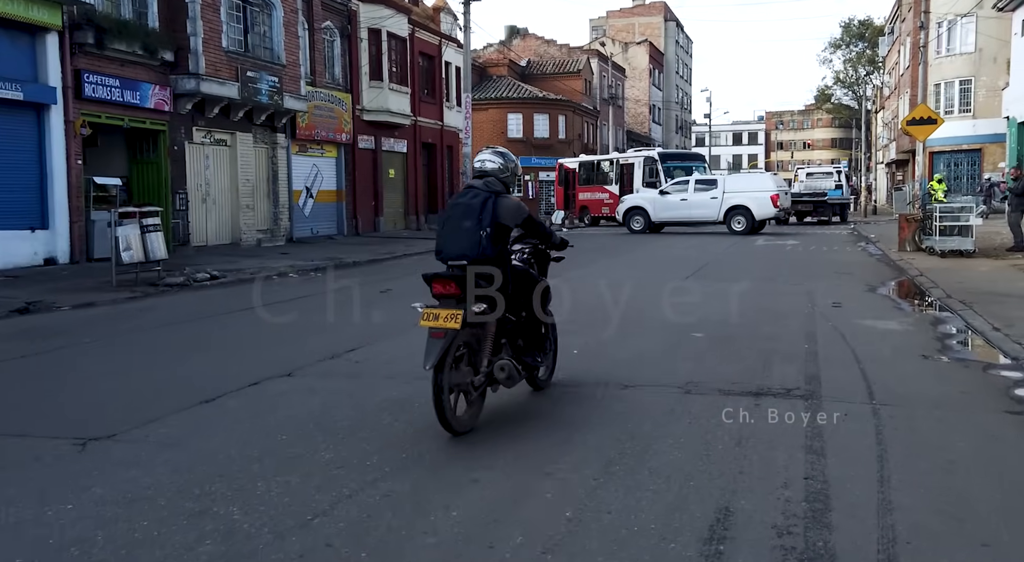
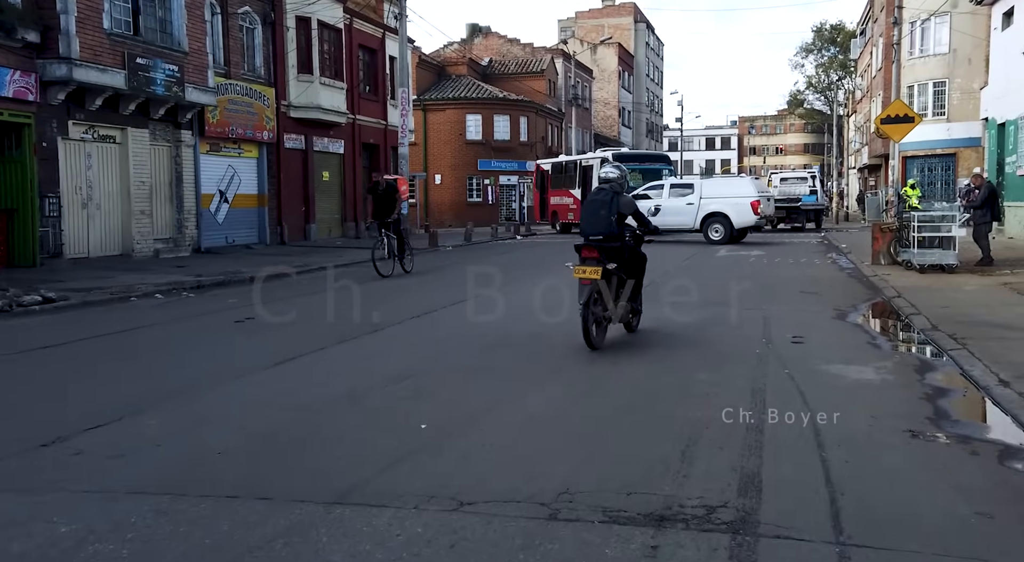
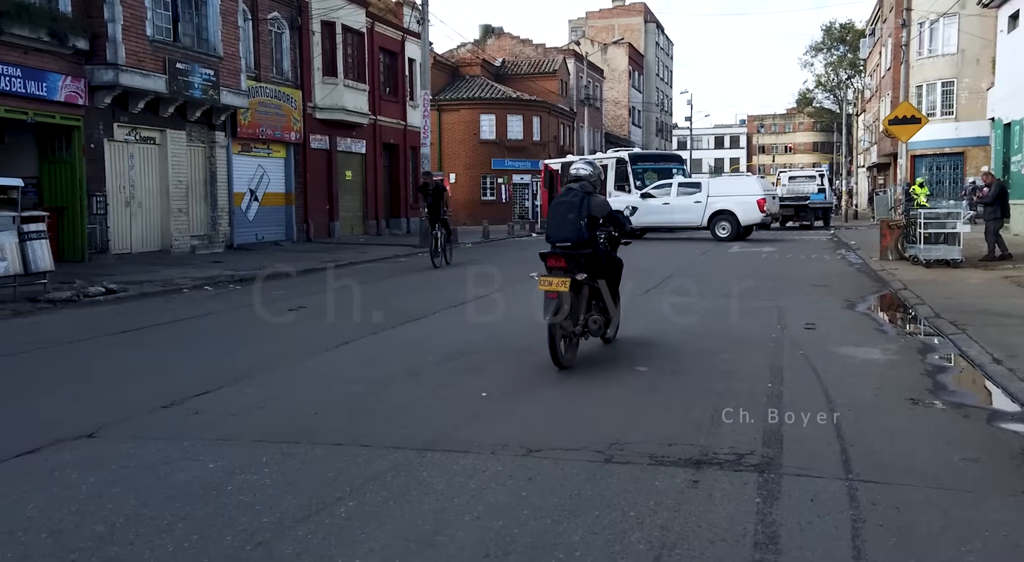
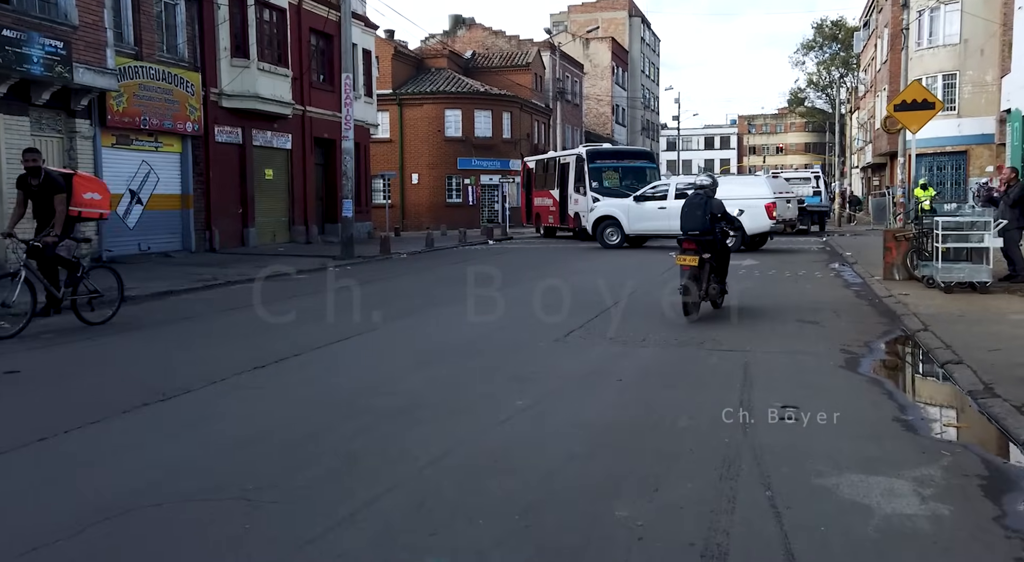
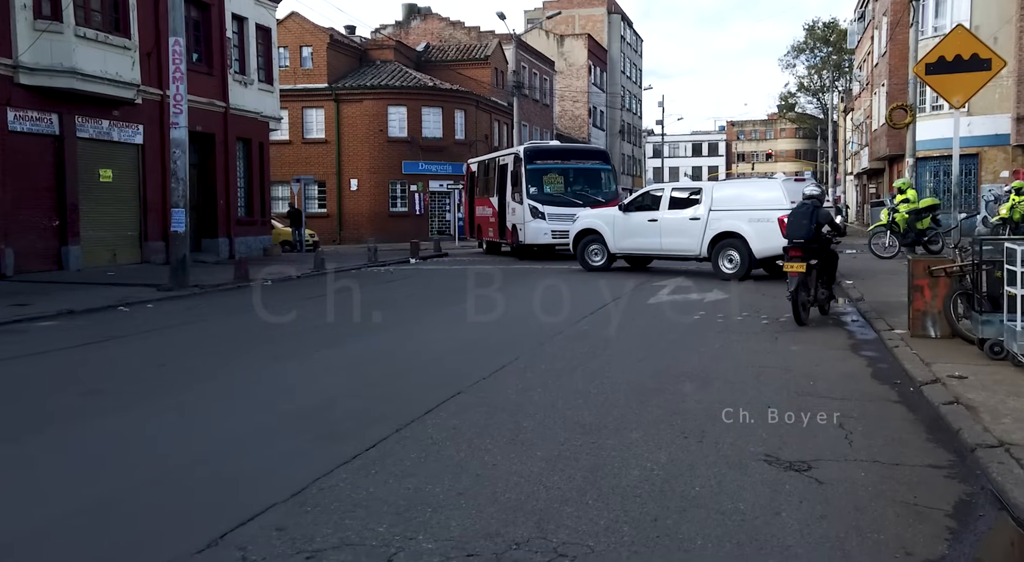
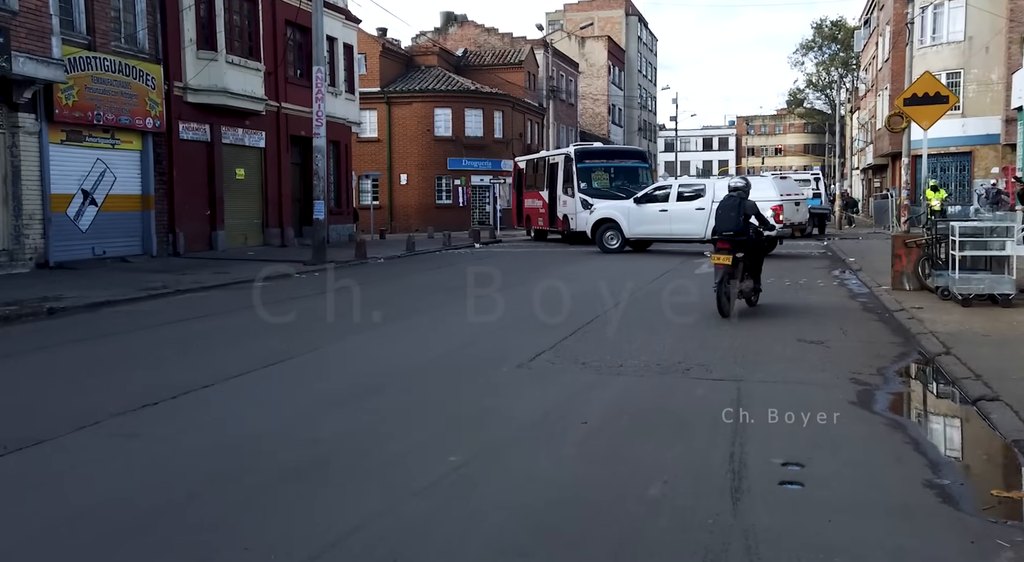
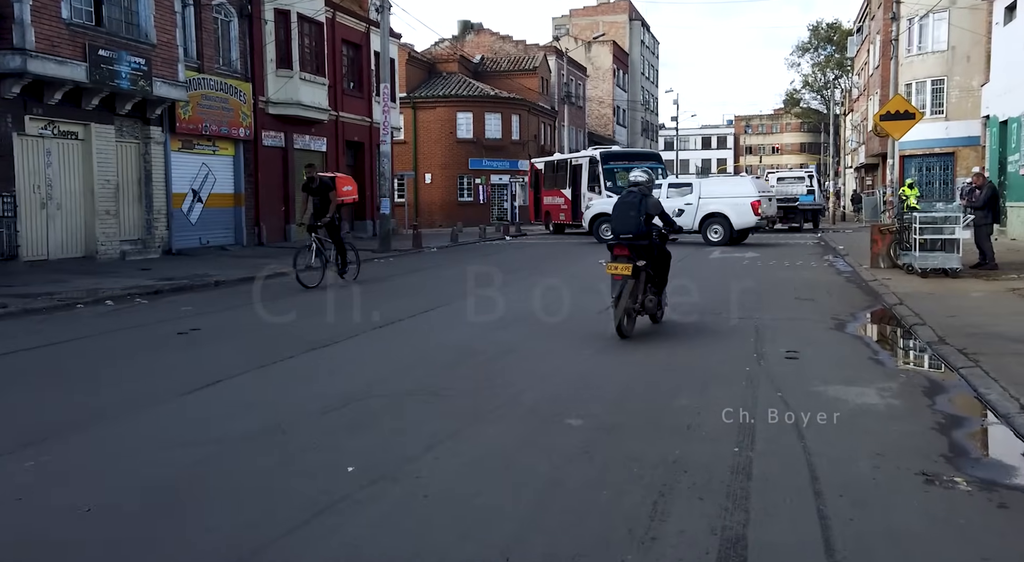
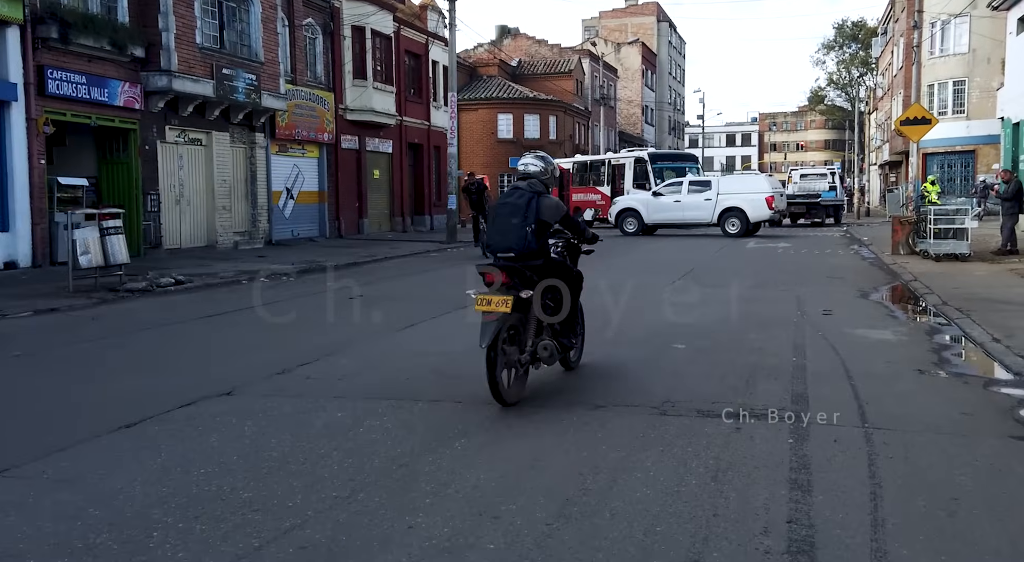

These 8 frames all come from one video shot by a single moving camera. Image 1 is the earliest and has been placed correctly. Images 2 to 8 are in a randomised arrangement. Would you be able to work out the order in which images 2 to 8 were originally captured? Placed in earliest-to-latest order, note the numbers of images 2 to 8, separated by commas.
8, 3, 2, 7, 4, 6, 5
